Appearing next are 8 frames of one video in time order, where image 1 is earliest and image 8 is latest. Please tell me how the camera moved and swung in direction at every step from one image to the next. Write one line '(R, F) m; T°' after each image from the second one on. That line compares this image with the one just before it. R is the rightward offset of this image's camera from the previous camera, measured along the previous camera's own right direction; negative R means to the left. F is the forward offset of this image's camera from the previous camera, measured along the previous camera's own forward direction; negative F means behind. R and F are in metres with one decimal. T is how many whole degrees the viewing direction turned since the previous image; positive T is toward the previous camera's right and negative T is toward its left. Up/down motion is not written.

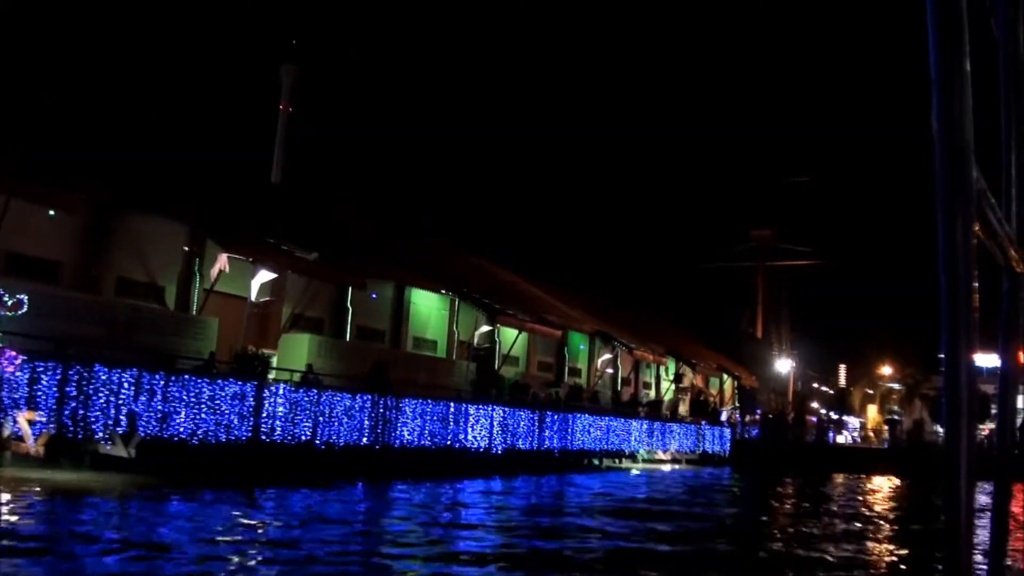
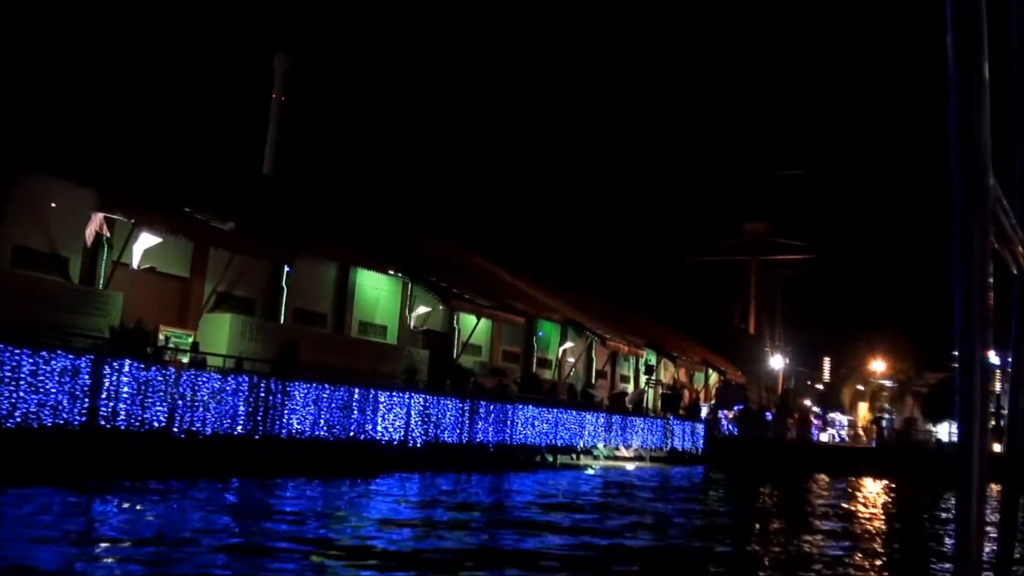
(+0.6, +1.7) m; 0°
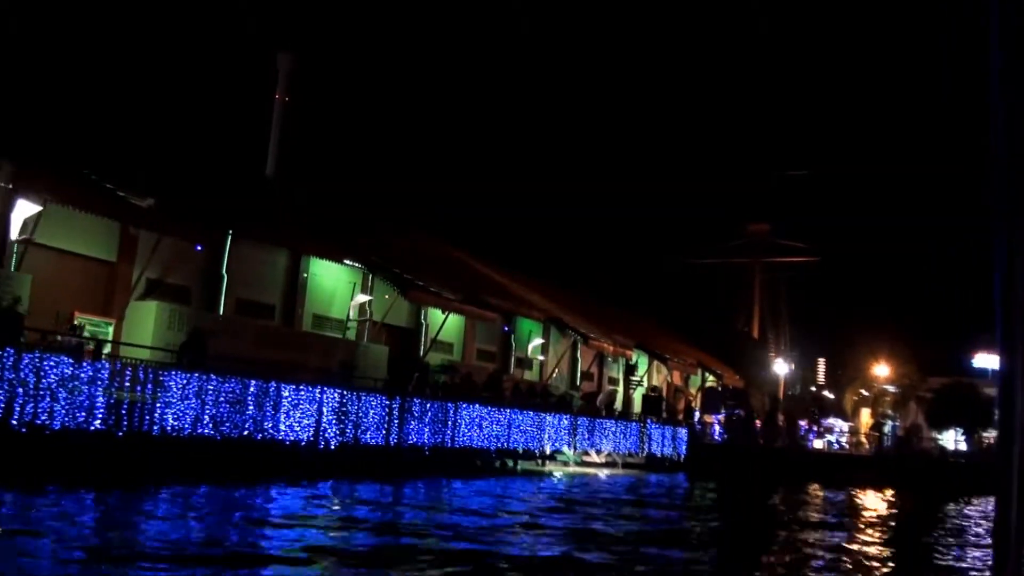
(+0.5, +1.5) m; 0°
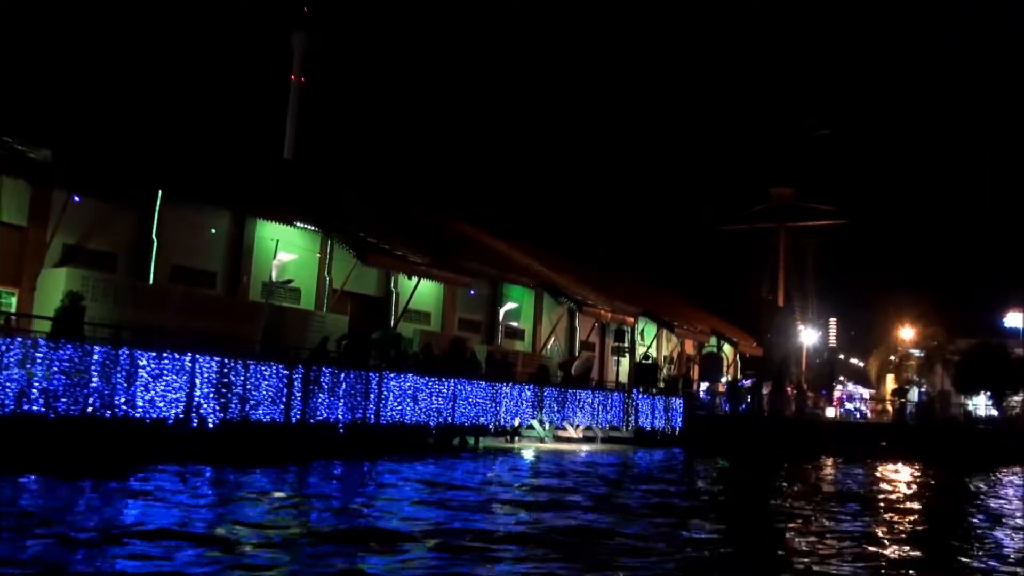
(+0.7, +1.7) m; -1°
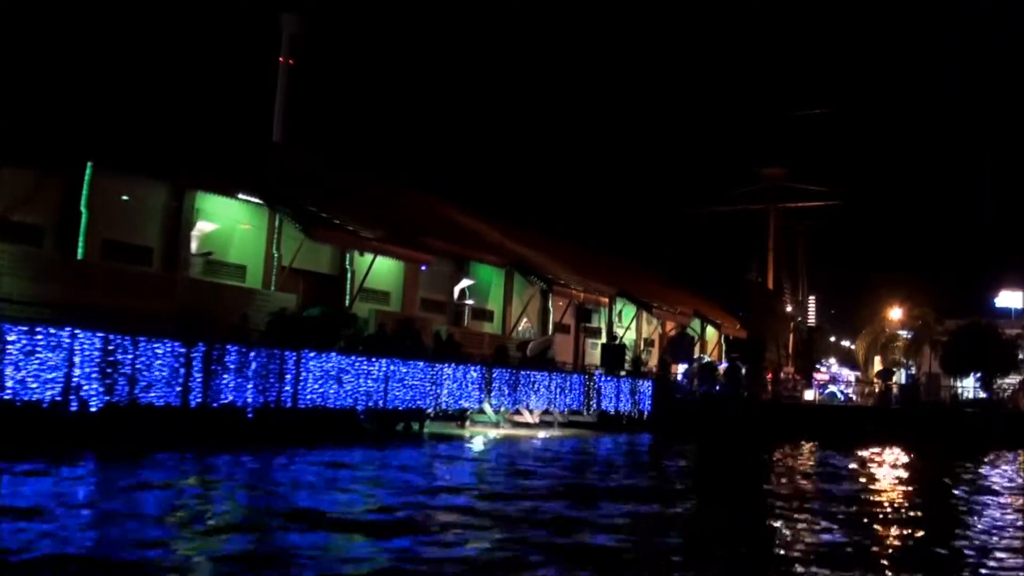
(+0.4, +0.9) m; 0°
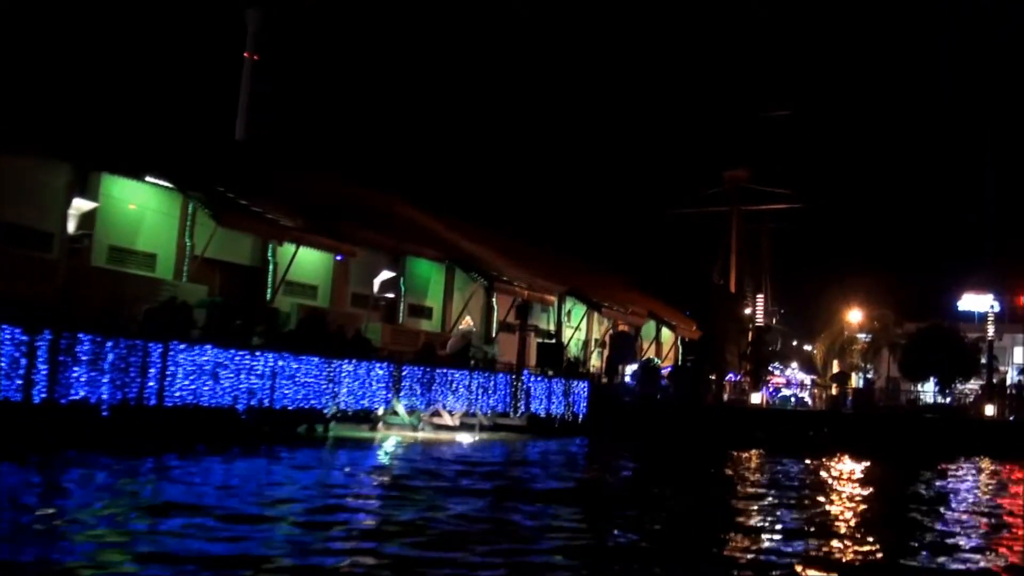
(+0.4, +1.0) m; +1°
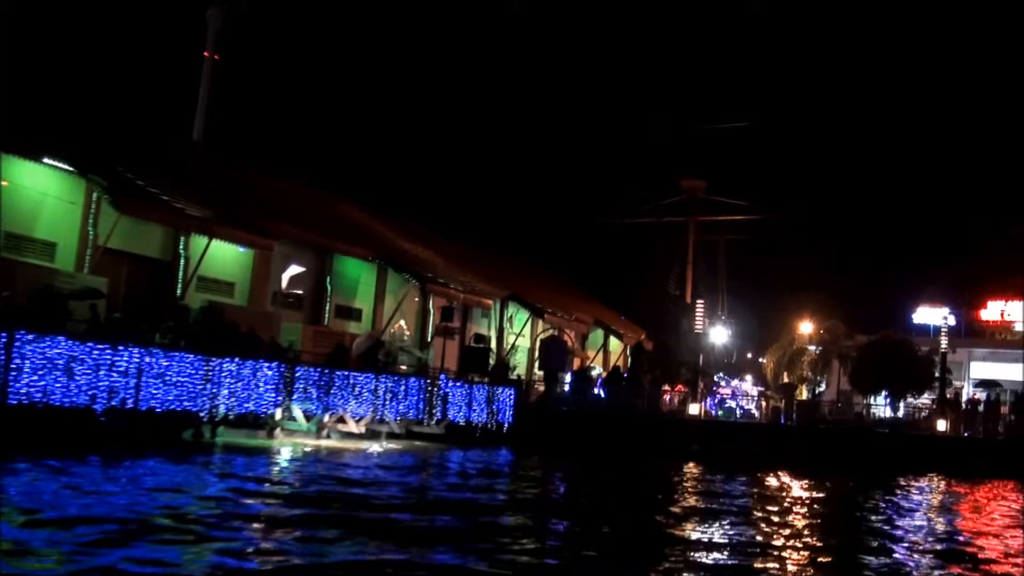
(+0.4, +0.9) m; +1°
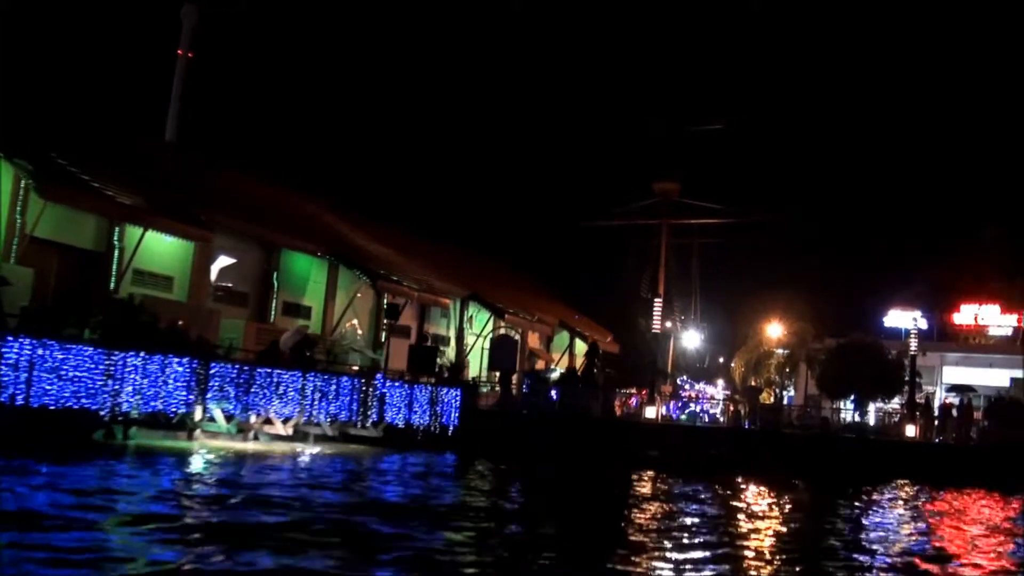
(+0.3, +0.7) m; +1°
